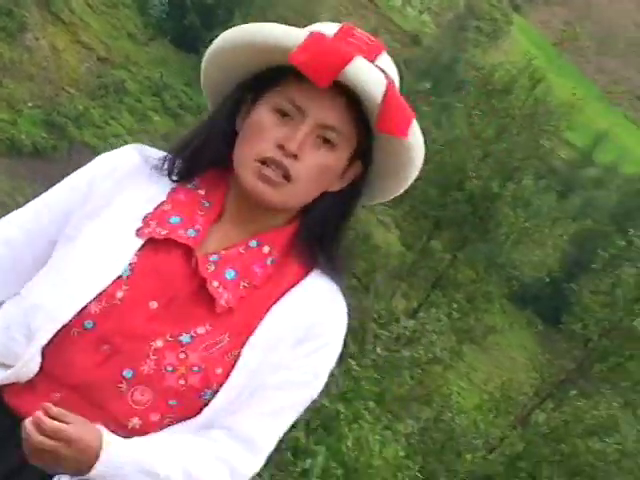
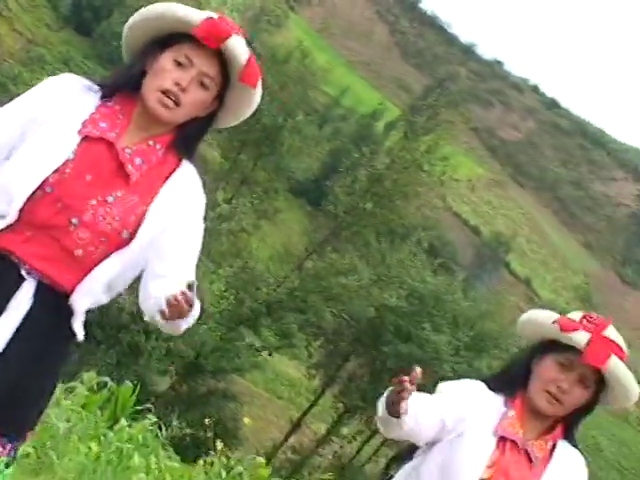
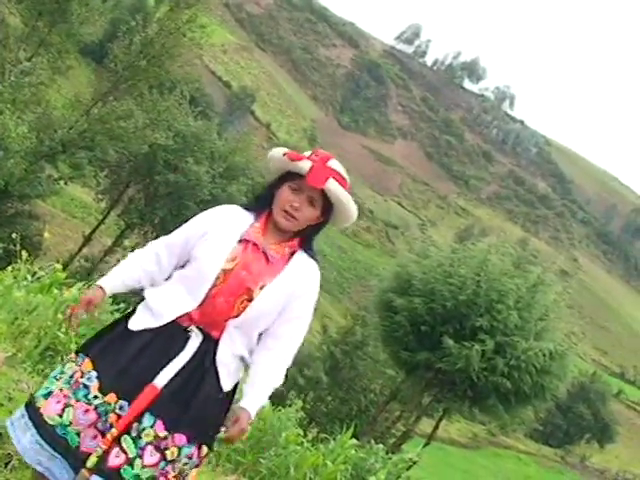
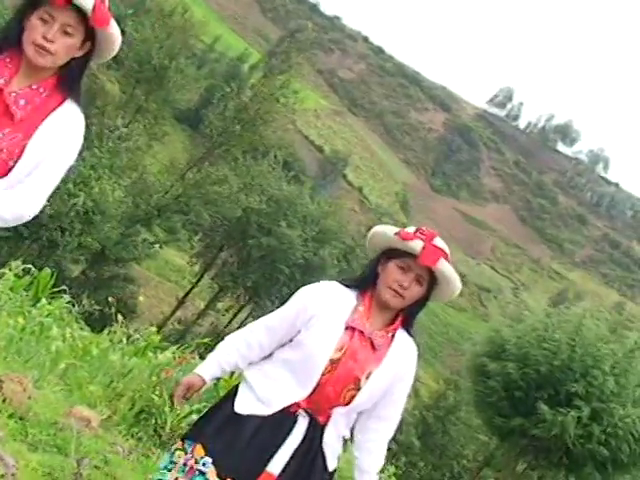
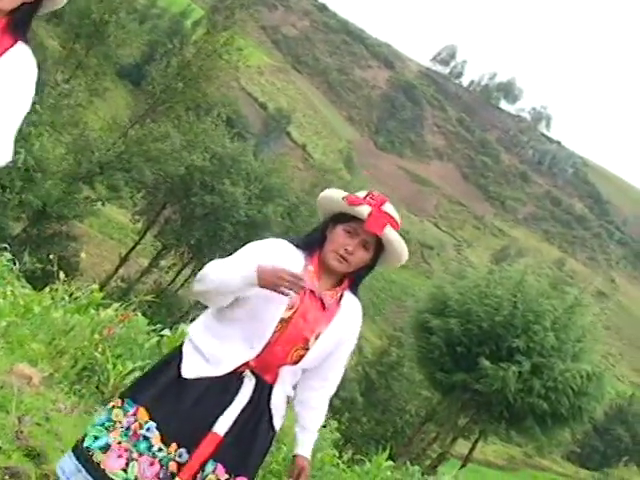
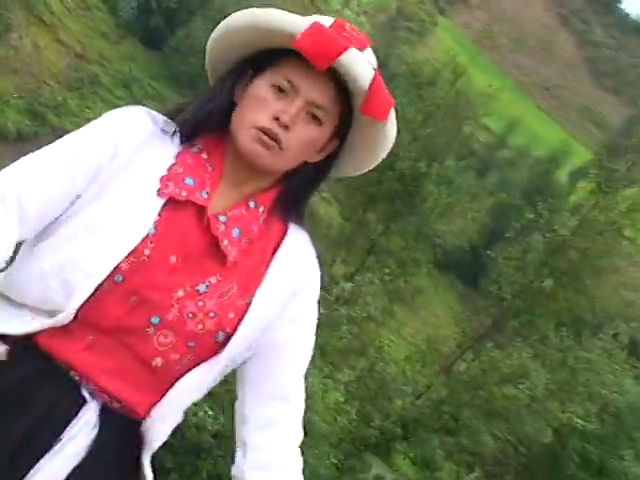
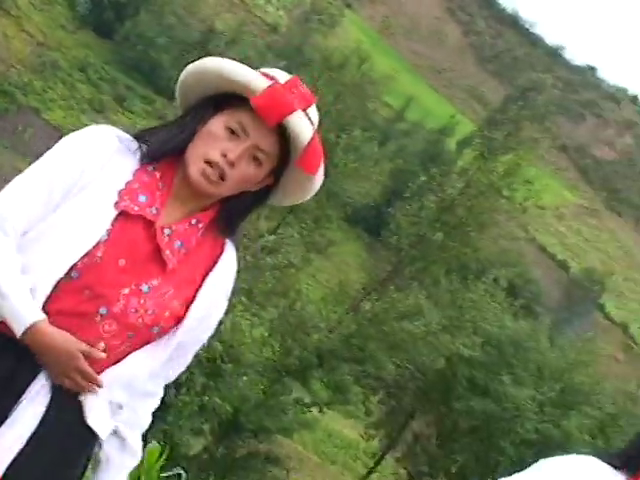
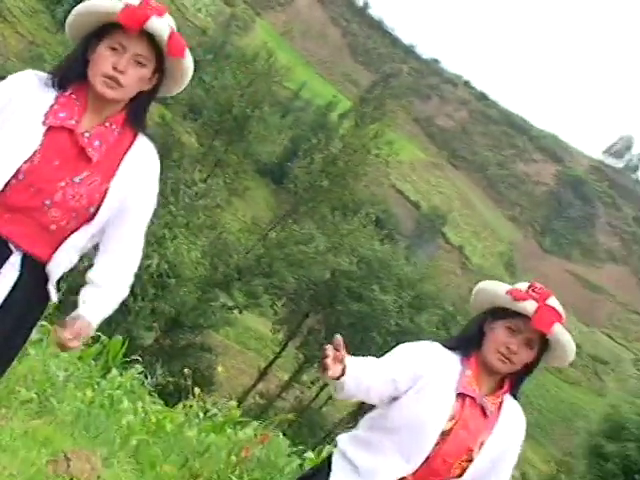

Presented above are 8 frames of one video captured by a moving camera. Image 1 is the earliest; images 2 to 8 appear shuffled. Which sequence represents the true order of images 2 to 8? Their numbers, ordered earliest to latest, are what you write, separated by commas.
6, 7, 2, 8, 4, 5, 3
